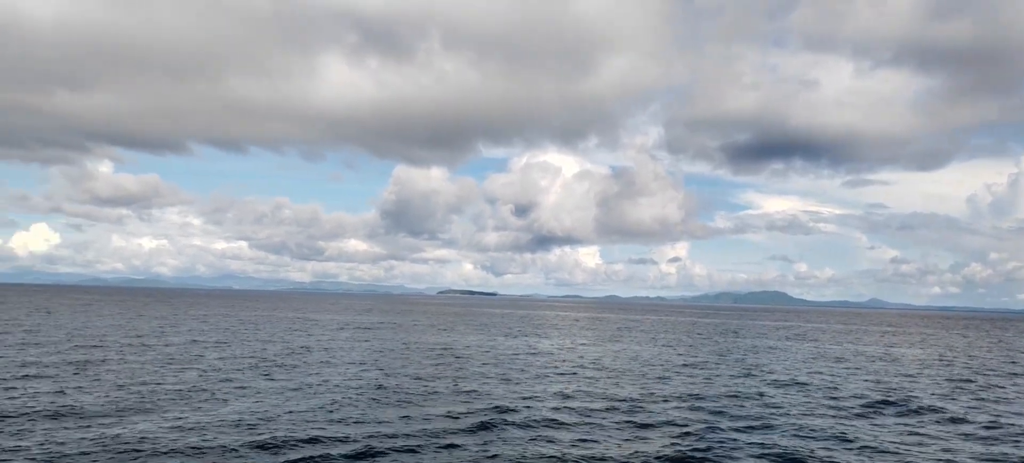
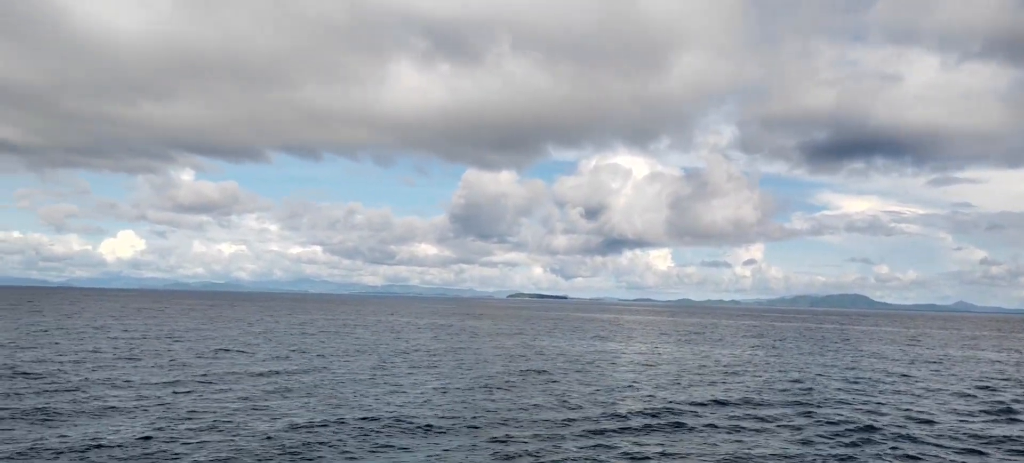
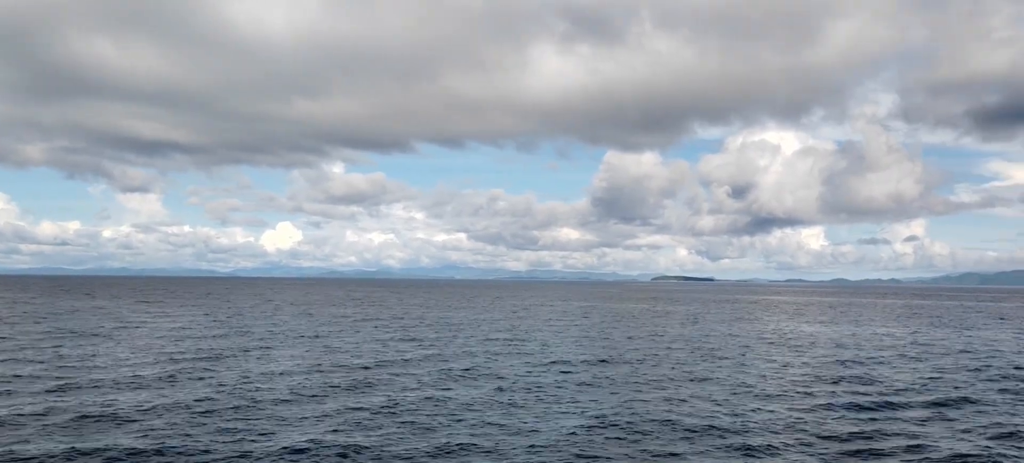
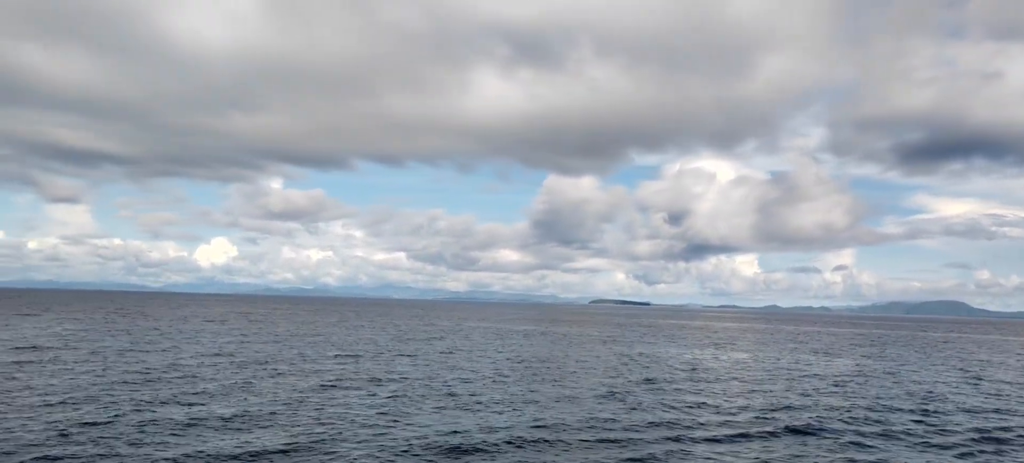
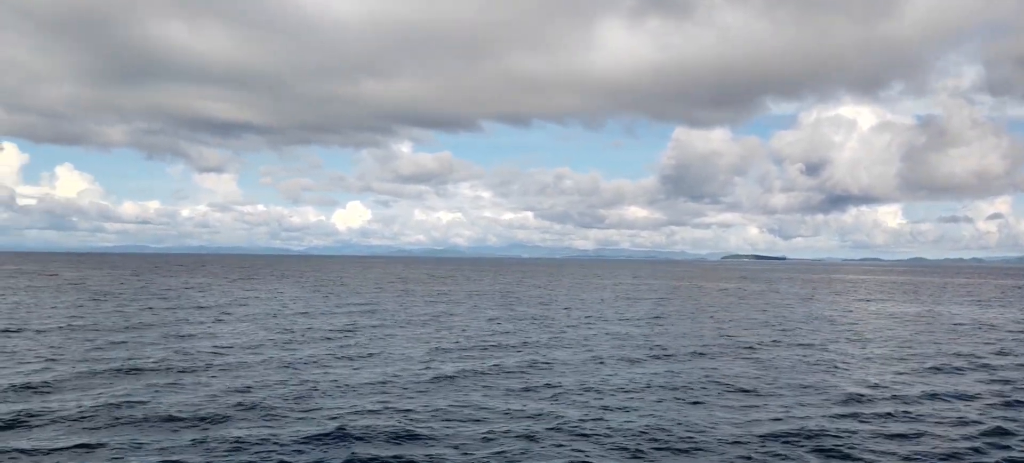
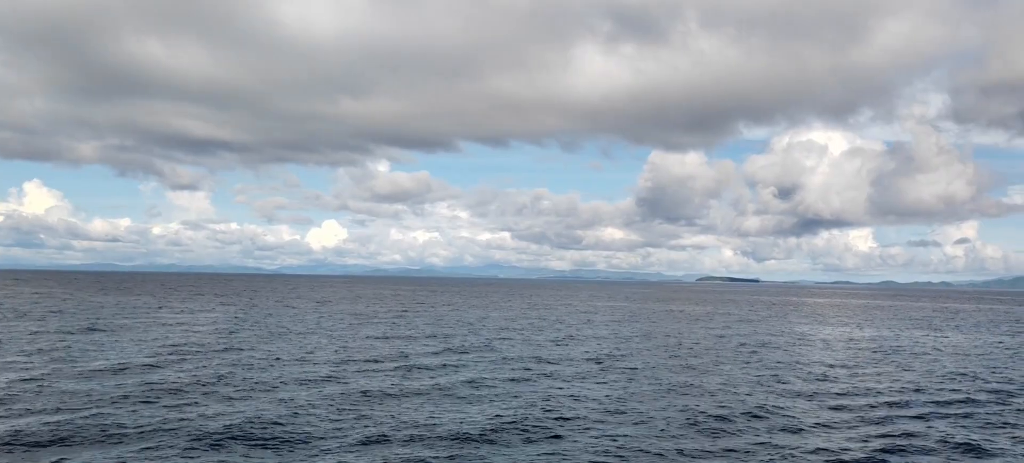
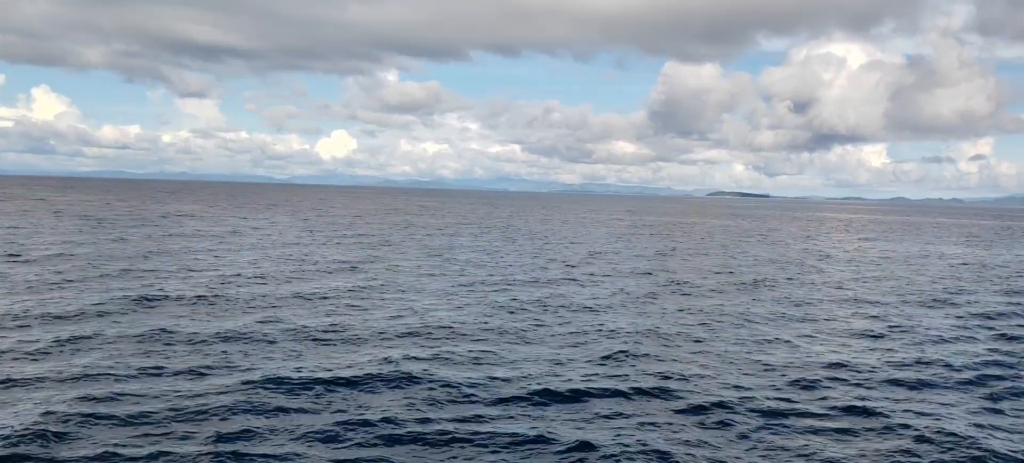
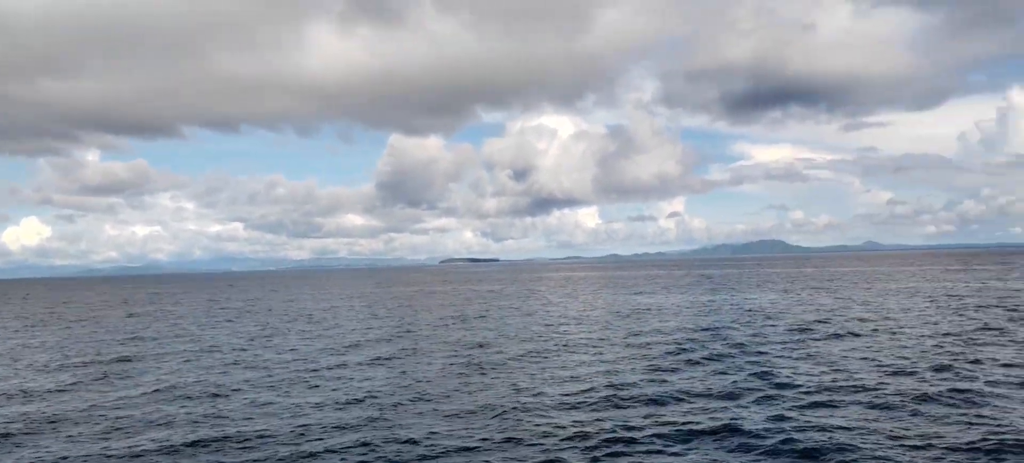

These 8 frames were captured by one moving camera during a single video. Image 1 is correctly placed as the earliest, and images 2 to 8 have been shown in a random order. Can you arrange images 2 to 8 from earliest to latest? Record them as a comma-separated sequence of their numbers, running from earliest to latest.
2, 4, 6, 3, 5, 7, 8
